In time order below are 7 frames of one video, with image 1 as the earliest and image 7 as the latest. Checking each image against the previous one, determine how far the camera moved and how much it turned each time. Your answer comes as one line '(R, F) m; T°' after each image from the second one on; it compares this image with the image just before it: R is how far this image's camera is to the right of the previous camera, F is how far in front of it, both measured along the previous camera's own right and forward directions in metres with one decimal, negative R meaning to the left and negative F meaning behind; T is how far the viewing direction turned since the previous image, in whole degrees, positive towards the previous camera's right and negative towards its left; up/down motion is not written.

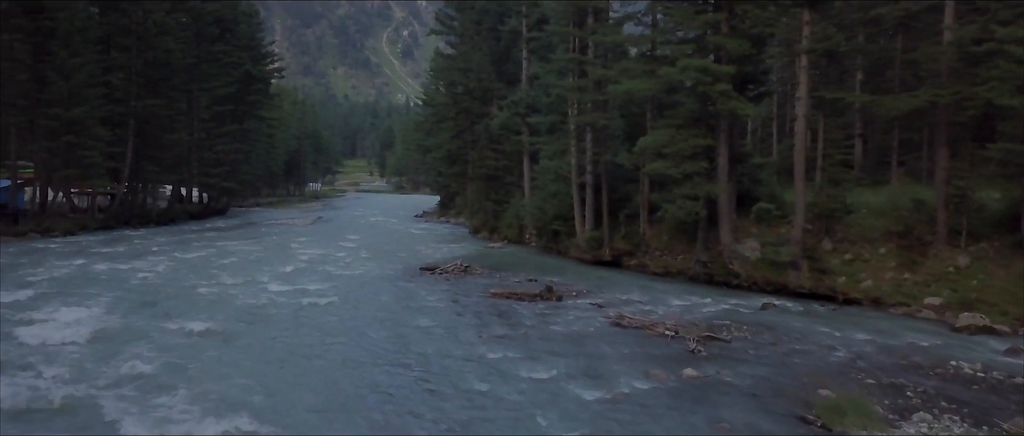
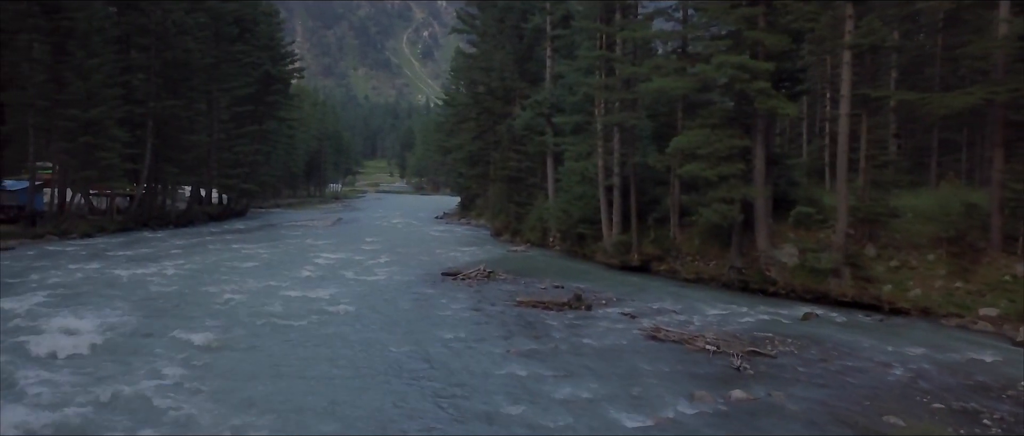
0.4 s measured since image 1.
(-0.2, +0.9) m; -1°
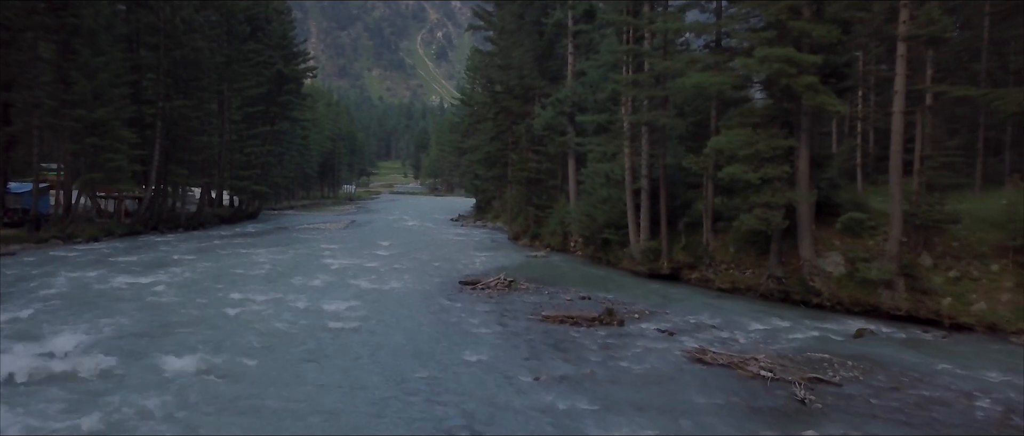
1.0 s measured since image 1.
(-0.2, +1.4) m; -1°
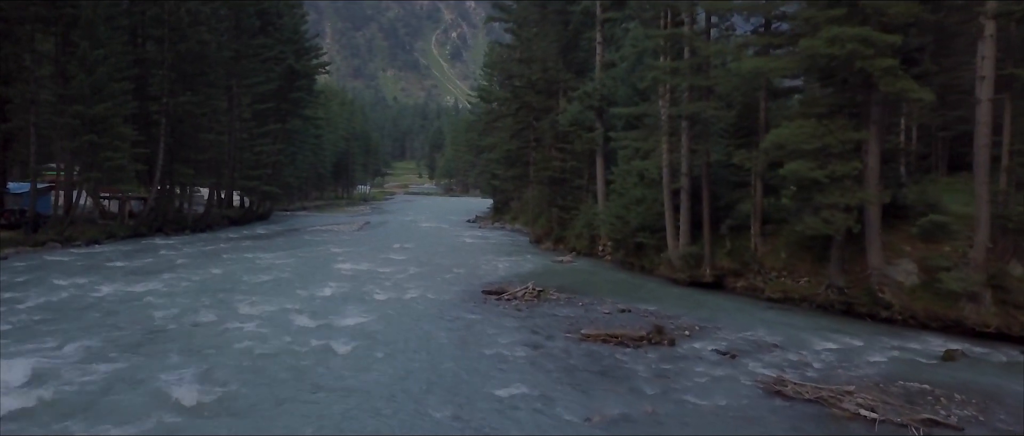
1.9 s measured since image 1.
(-0.4, +2.1) m; -1°
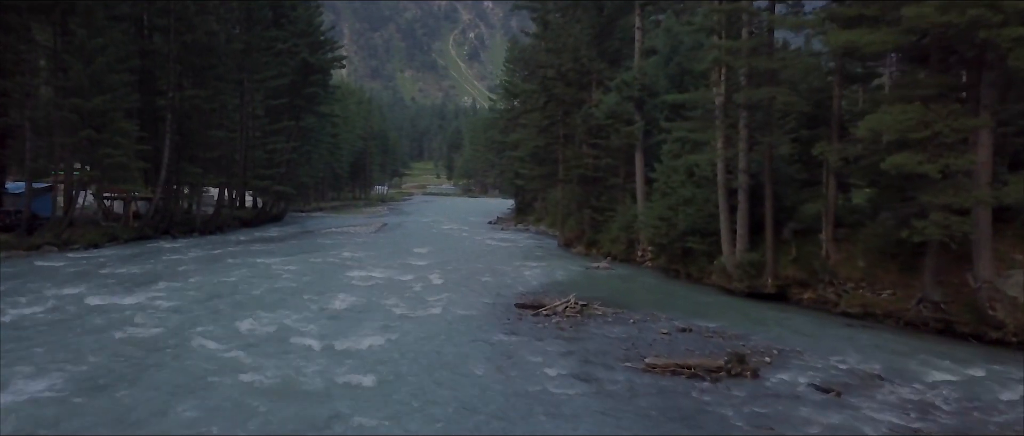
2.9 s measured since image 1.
(-0.5, +2.5) m; -1°
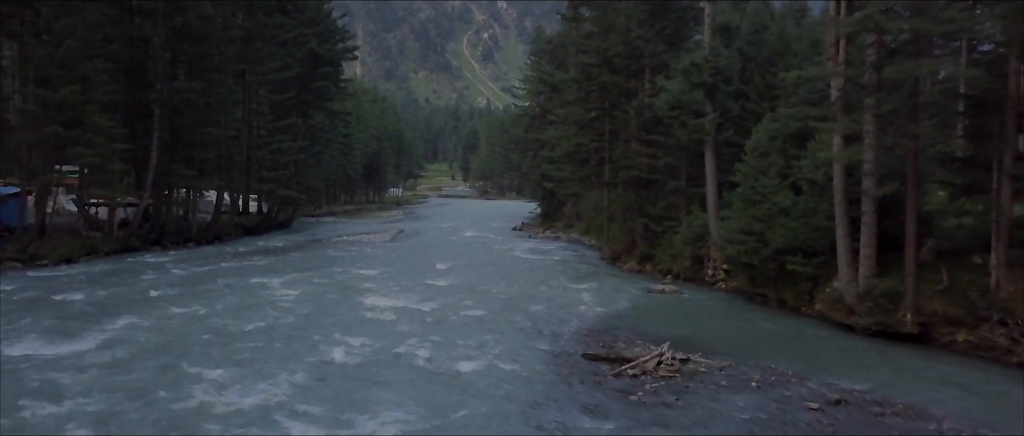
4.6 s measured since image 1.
(-0.9, +4.5) m; -1°
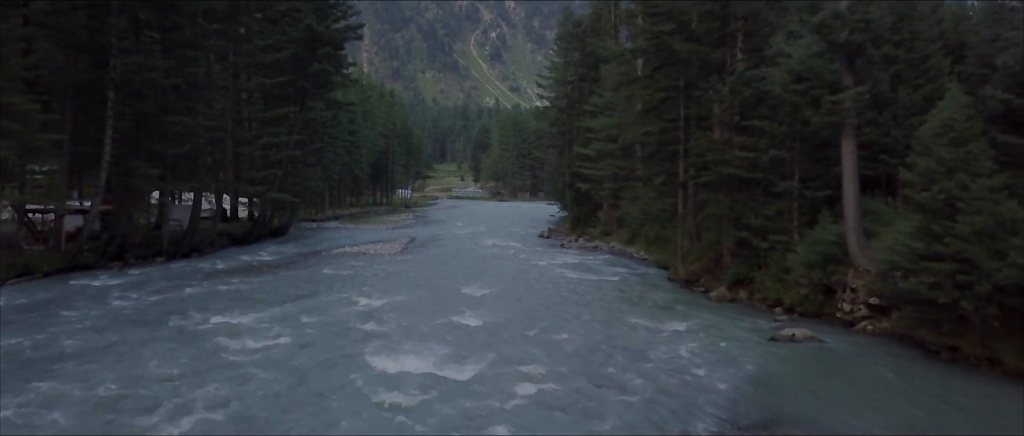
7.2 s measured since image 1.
(-1.1, +6.3) m; -1°
